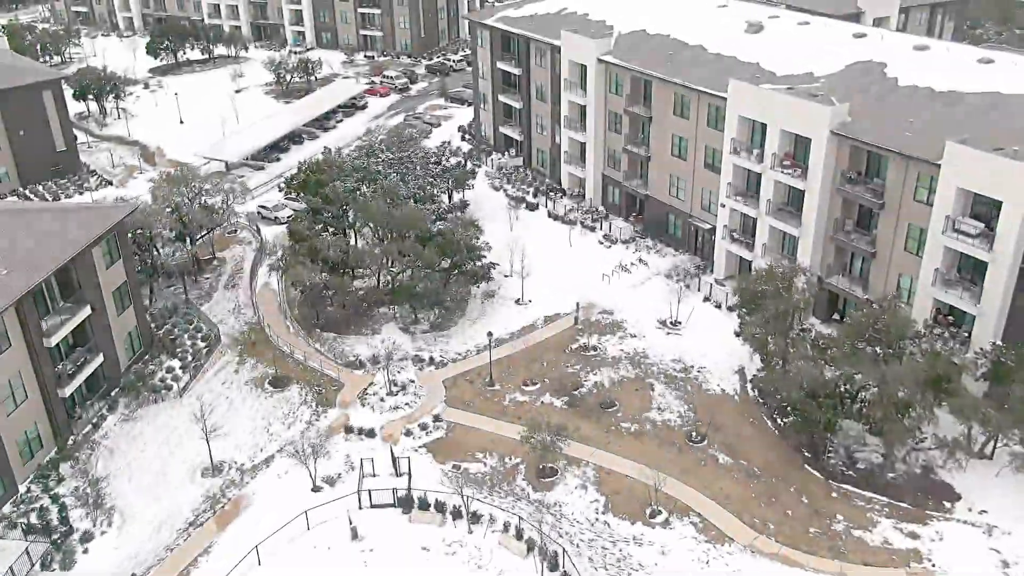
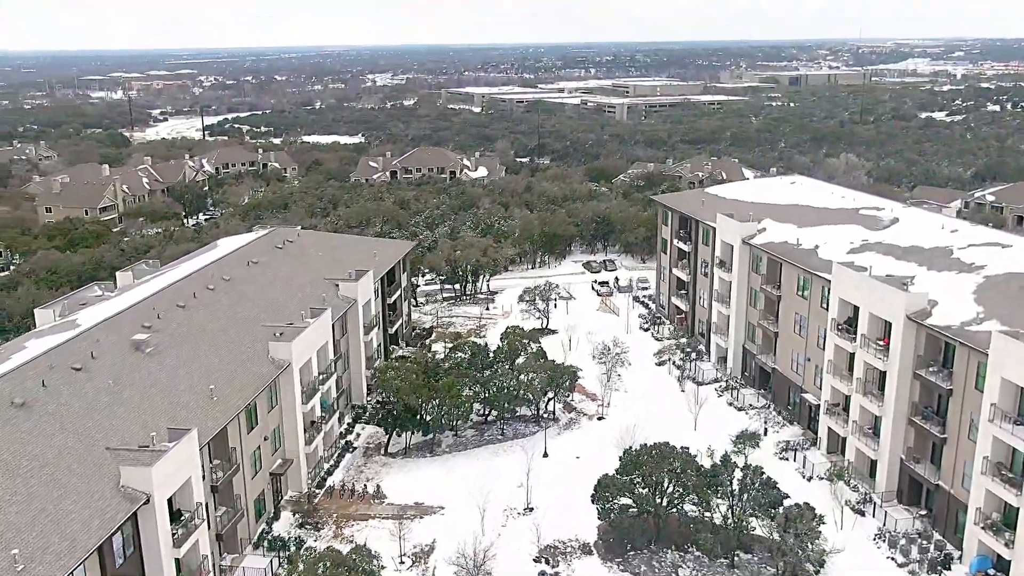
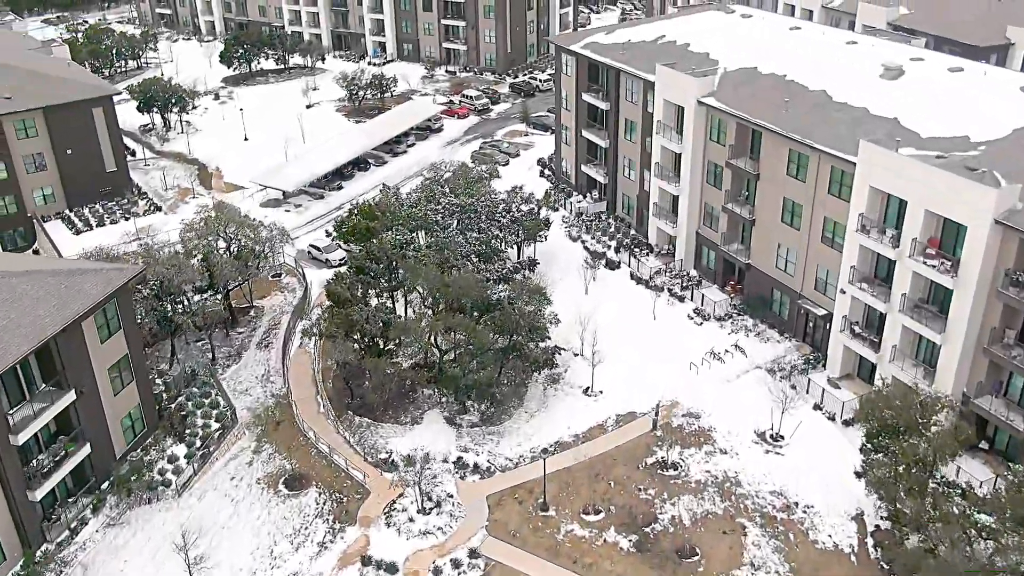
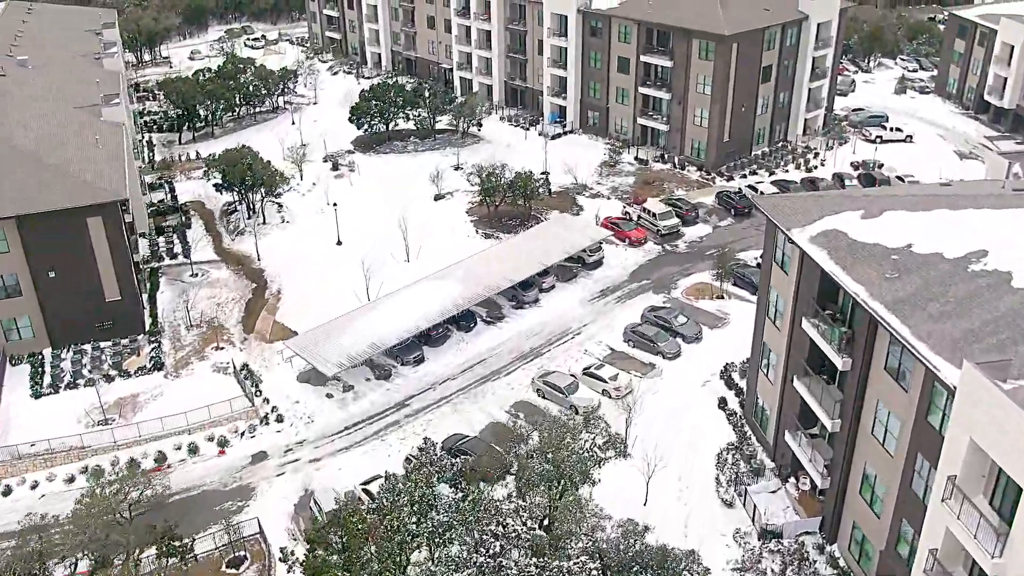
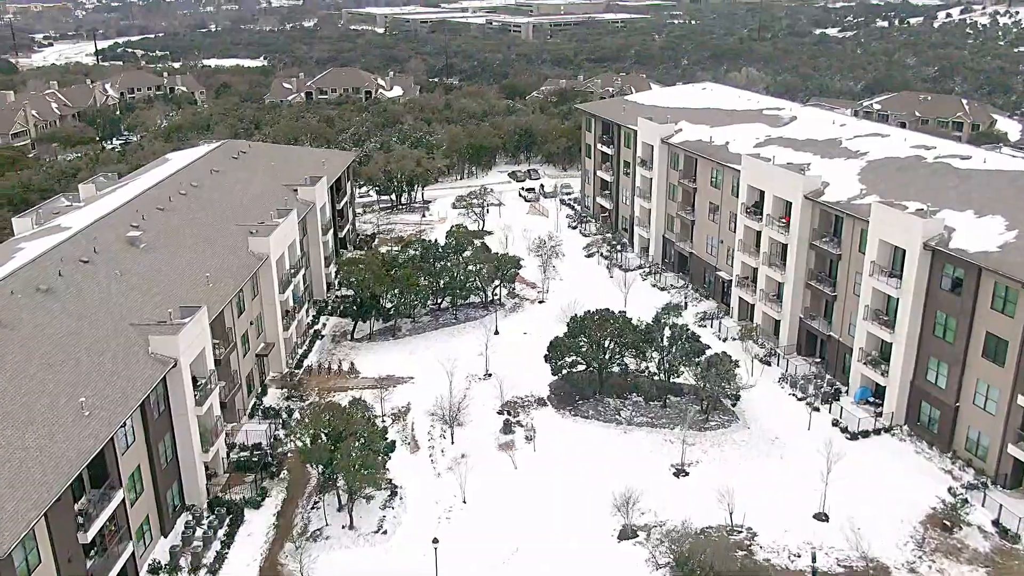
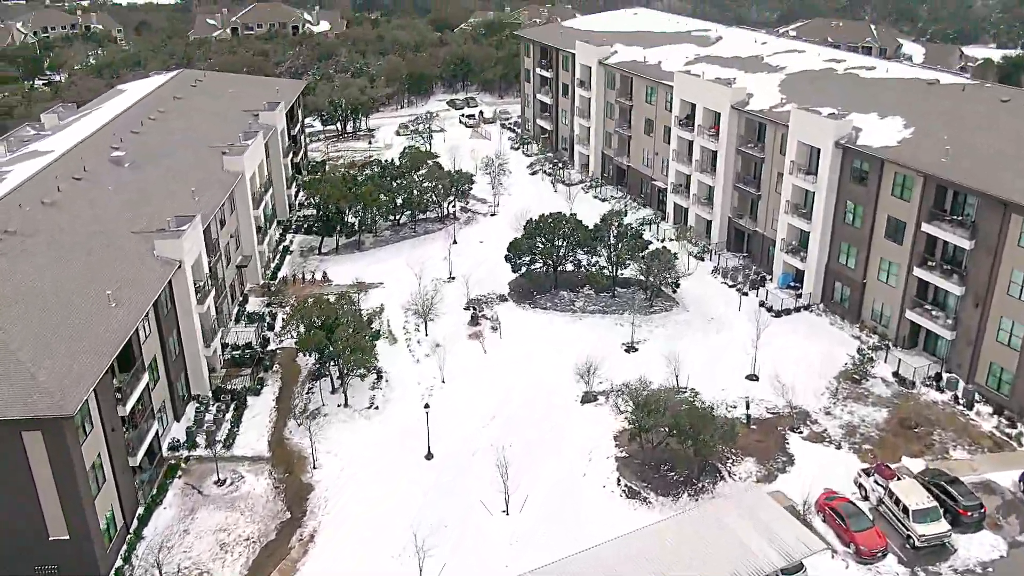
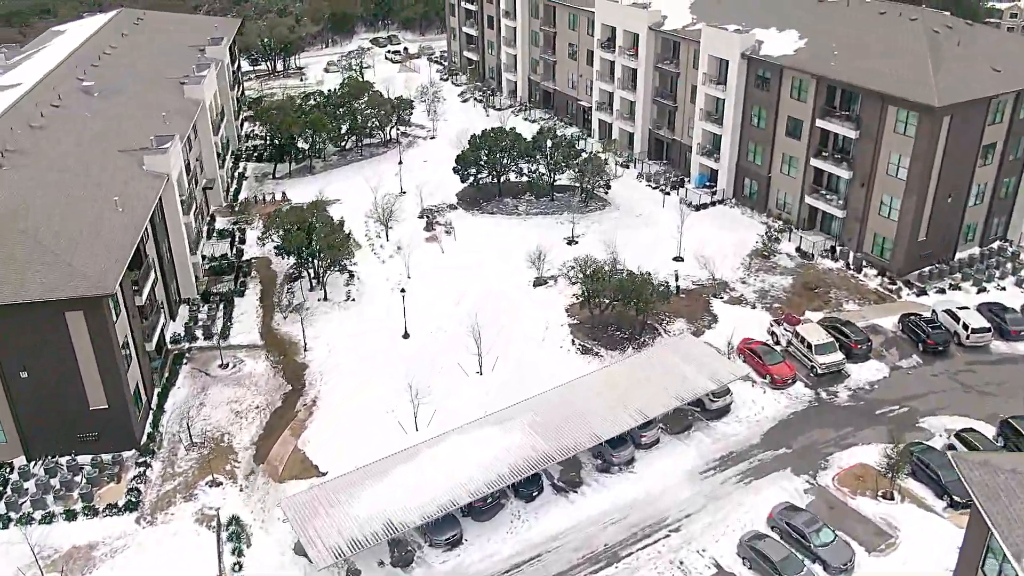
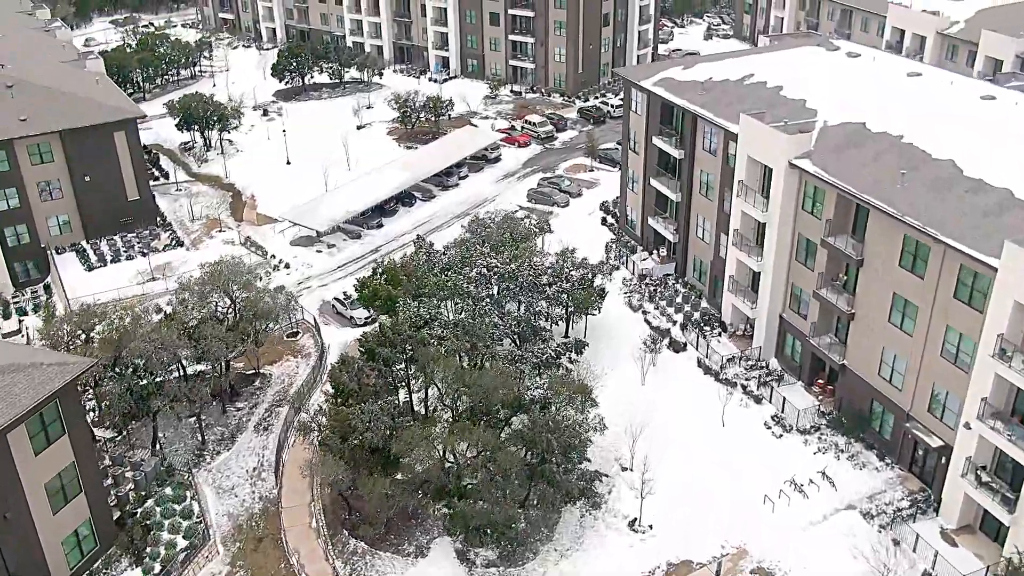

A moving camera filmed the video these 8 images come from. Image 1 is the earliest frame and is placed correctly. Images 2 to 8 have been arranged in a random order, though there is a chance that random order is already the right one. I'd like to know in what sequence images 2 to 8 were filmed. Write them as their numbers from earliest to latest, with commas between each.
3, 8, 4, 7, 6, 5, 2
